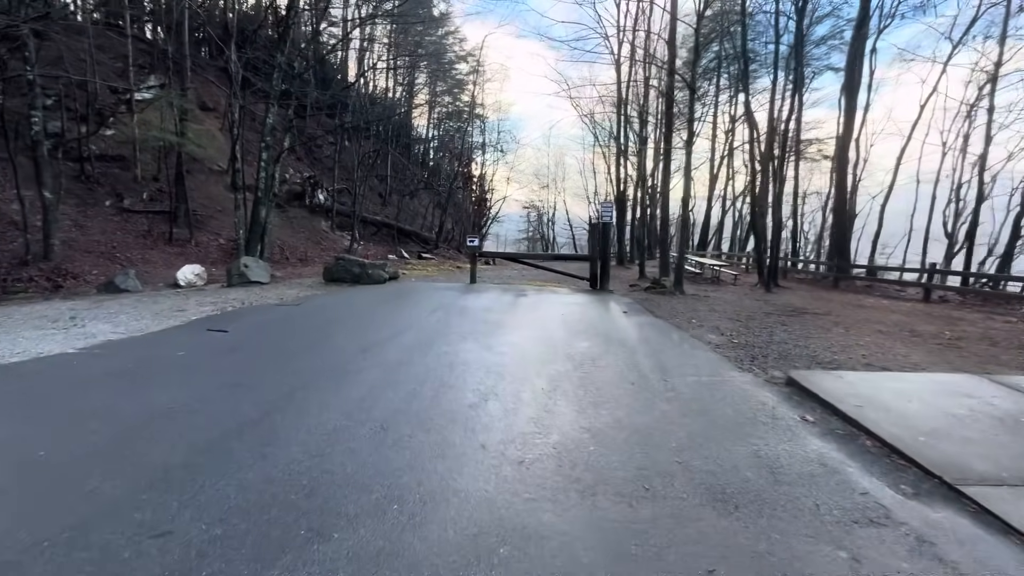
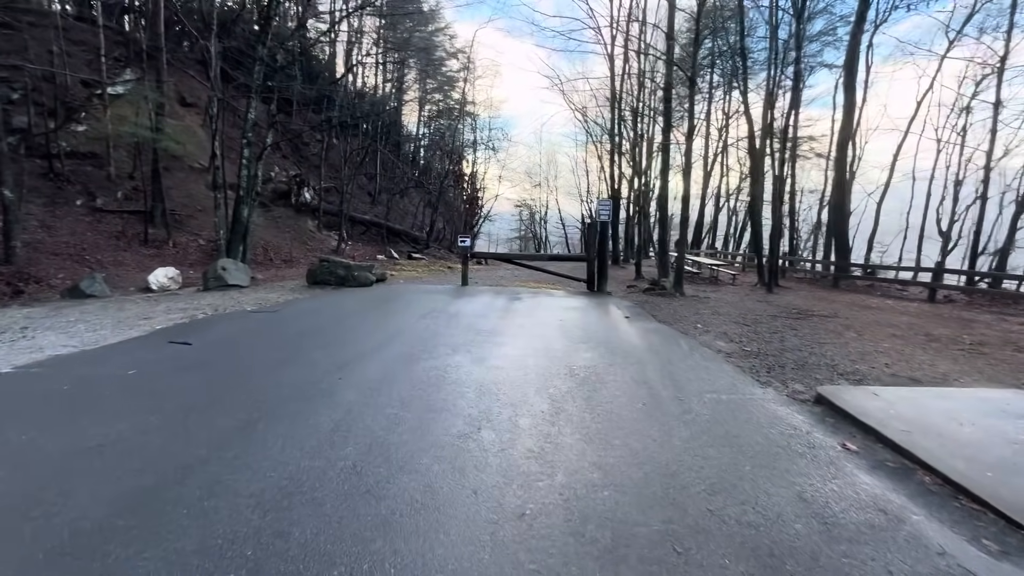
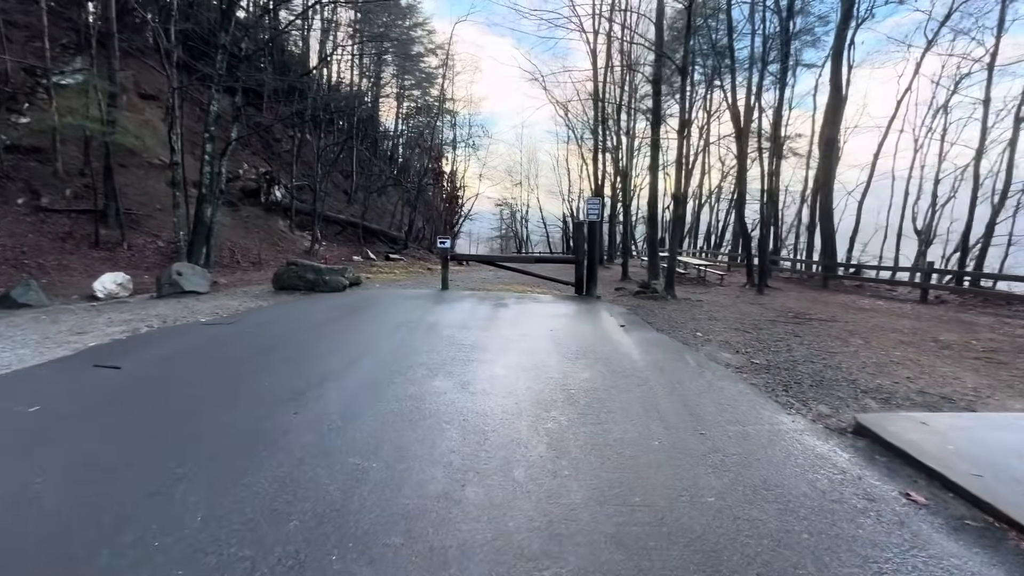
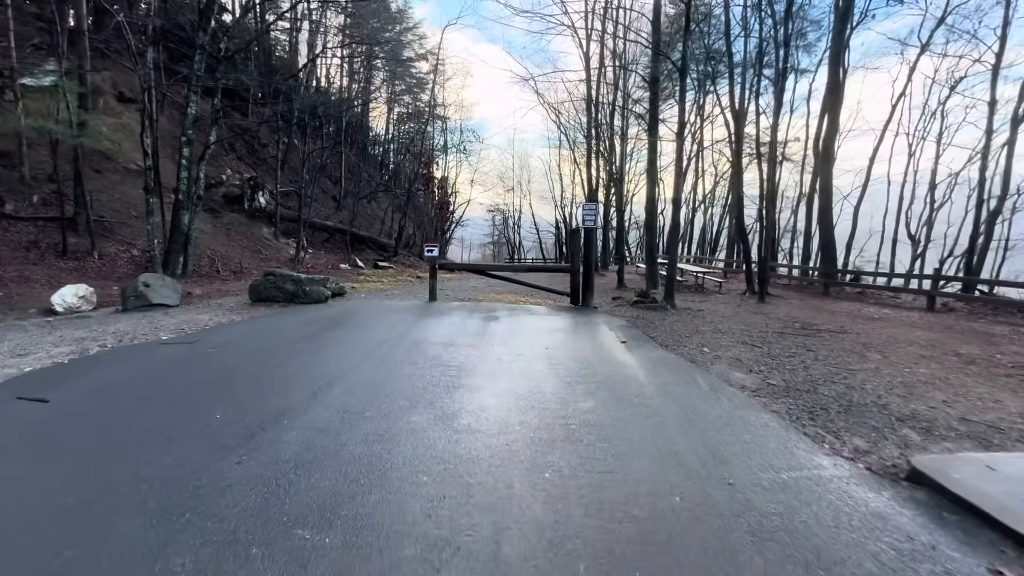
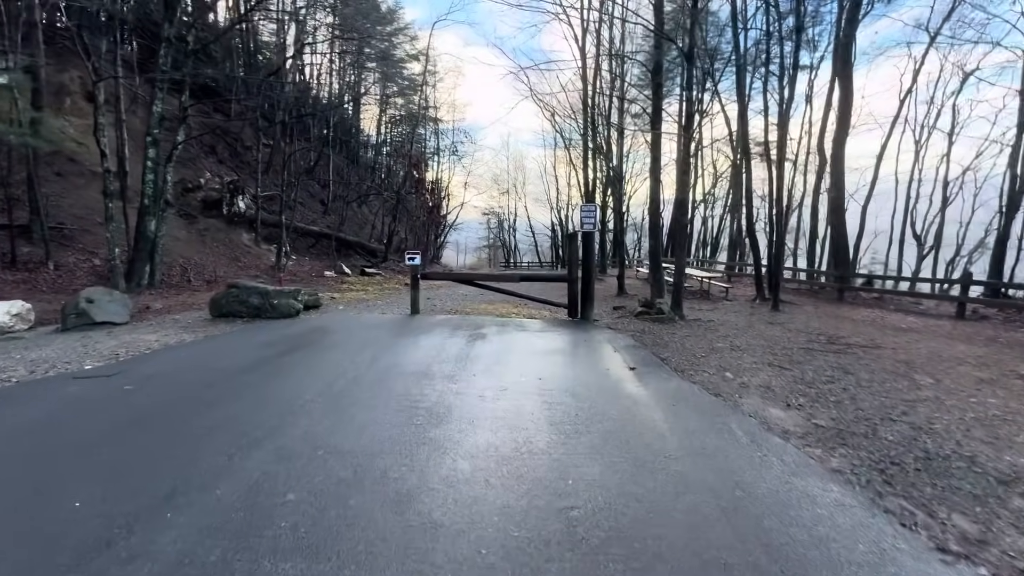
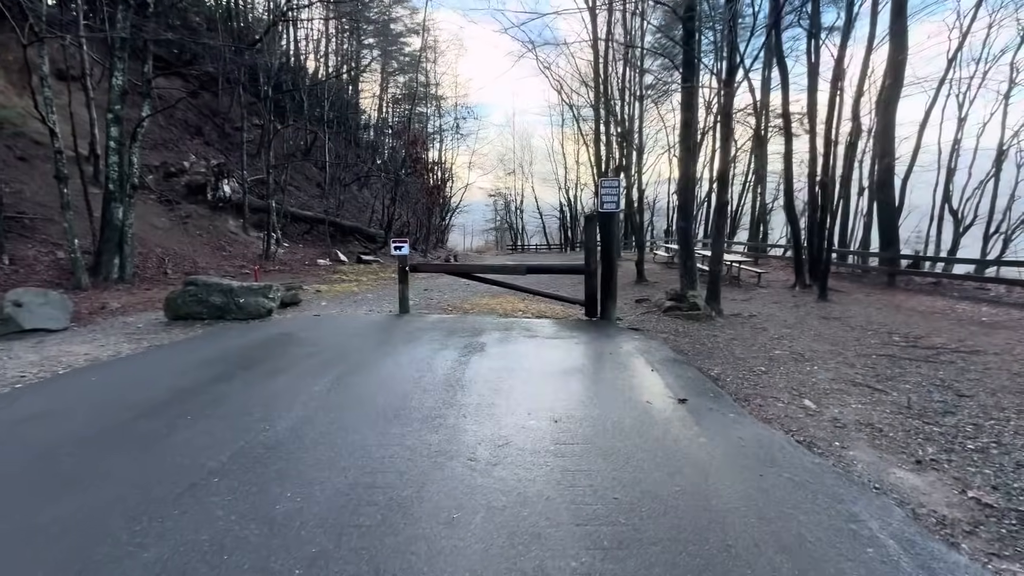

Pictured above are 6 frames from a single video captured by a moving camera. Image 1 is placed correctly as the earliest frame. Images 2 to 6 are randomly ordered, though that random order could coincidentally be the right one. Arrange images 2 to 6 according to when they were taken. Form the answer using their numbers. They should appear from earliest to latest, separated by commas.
2, 3, 4, 5, 6
